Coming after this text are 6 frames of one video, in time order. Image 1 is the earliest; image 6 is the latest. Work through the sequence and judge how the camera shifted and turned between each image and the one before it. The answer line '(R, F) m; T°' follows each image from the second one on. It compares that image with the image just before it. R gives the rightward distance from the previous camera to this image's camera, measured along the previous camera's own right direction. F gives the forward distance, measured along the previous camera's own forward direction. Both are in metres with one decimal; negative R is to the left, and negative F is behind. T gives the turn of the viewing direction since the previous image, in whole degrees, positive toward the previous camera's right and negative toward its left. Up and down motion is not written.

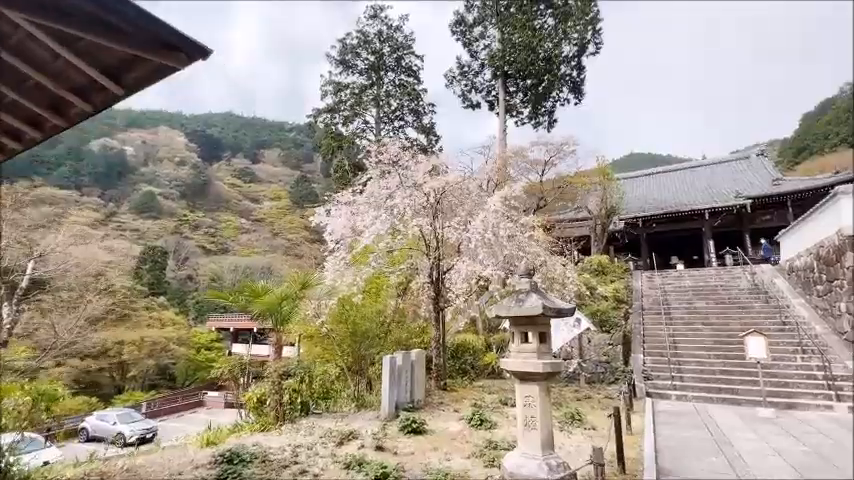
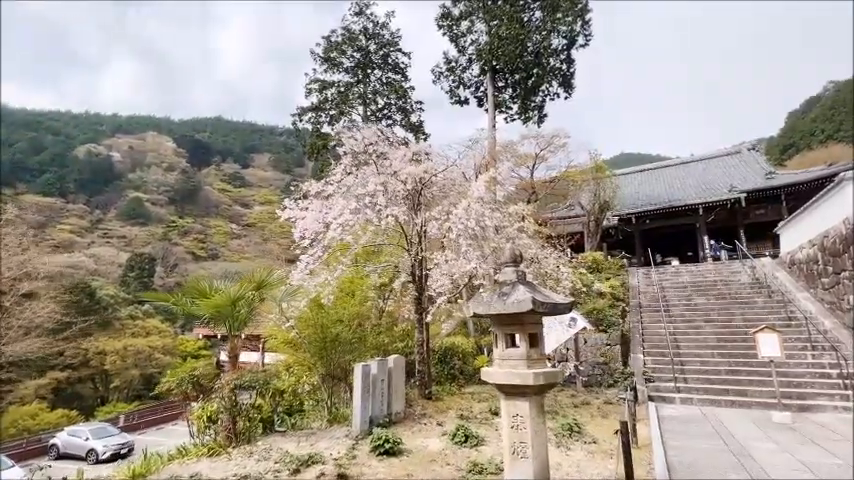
(+0.3, +0.9) m; +1°
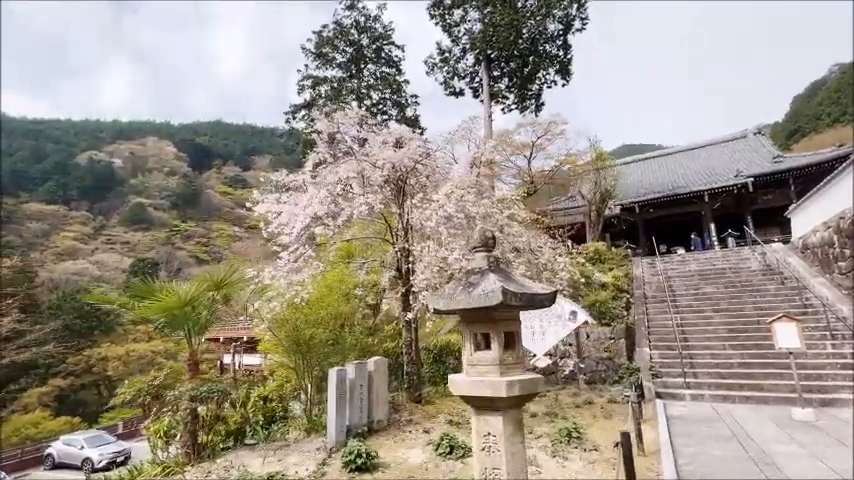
(+0.4, +0.6) m; -1°
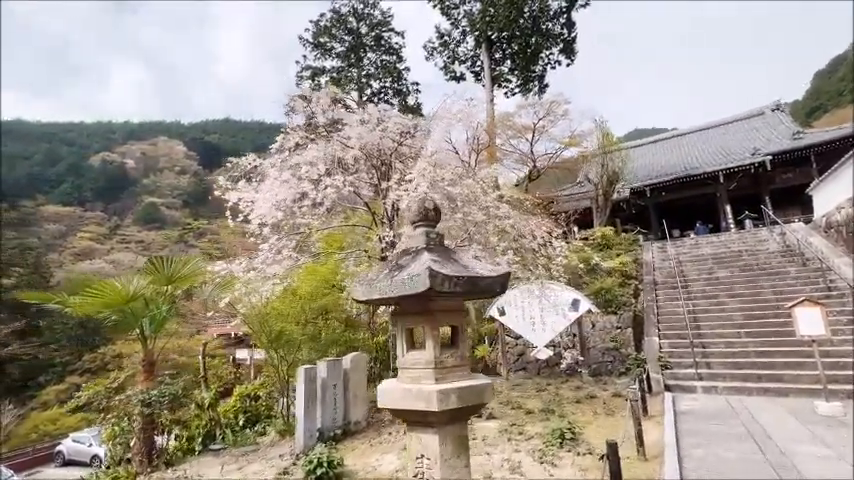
(+0.5, +0.6) m; -2°
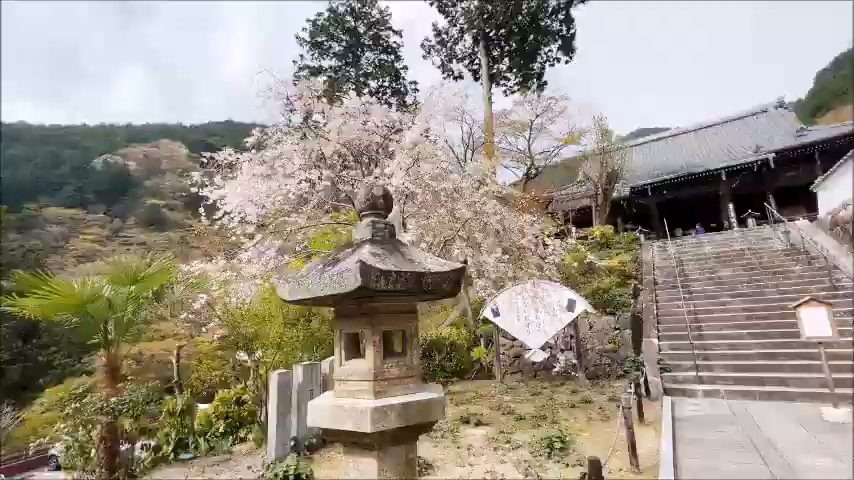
(+0.3, +0.3) m; 0°
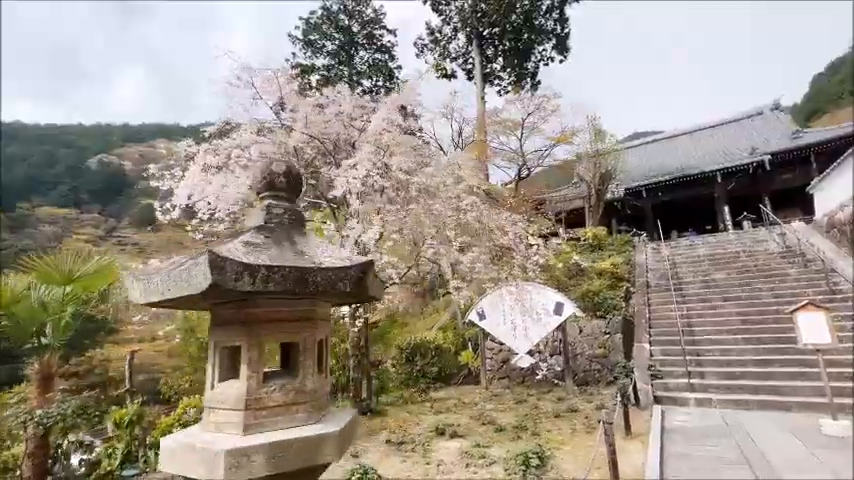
(+0.4, +0.4) m; 0°
